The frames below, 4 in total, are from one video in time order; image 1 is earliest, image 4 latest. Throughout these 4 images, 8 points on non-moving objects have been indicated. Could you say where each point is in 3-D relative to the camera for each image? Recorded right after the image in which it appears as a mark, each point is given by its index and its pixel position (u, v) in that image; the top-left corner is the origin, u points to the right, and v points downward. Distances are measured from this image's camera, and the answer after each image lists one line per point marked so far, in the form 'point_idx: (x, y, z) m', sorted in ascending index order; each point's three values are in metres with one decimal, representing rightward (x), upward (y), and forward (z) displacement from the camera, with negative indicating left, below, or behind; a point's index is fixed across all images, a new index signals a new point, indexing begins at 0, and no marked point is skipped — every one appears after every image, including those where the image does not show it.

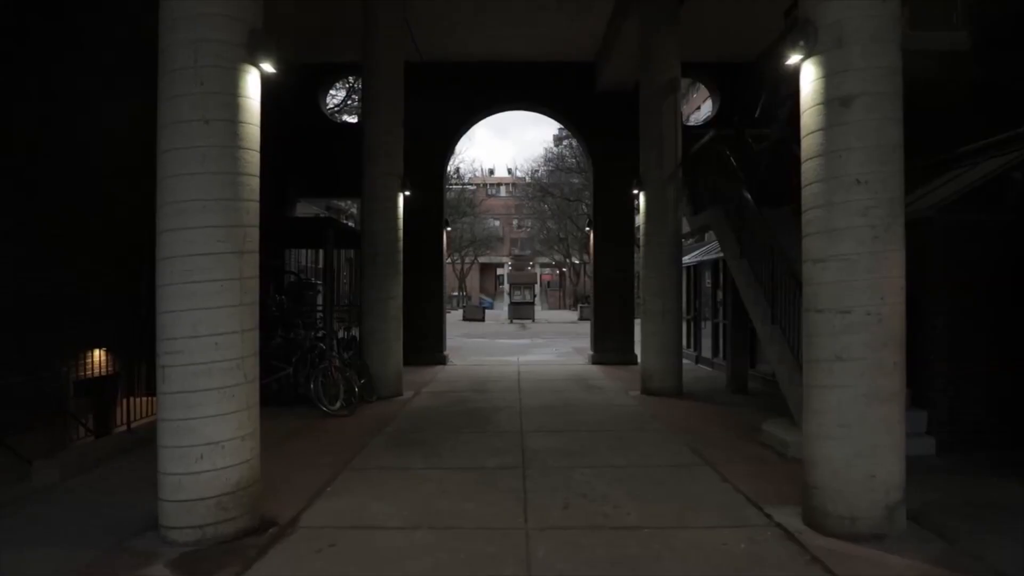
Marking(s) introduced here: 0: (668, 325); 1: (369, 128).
0: (+2.5, -0.6, +10.6) m
1: (-2.3, +2.6, +10.8) m
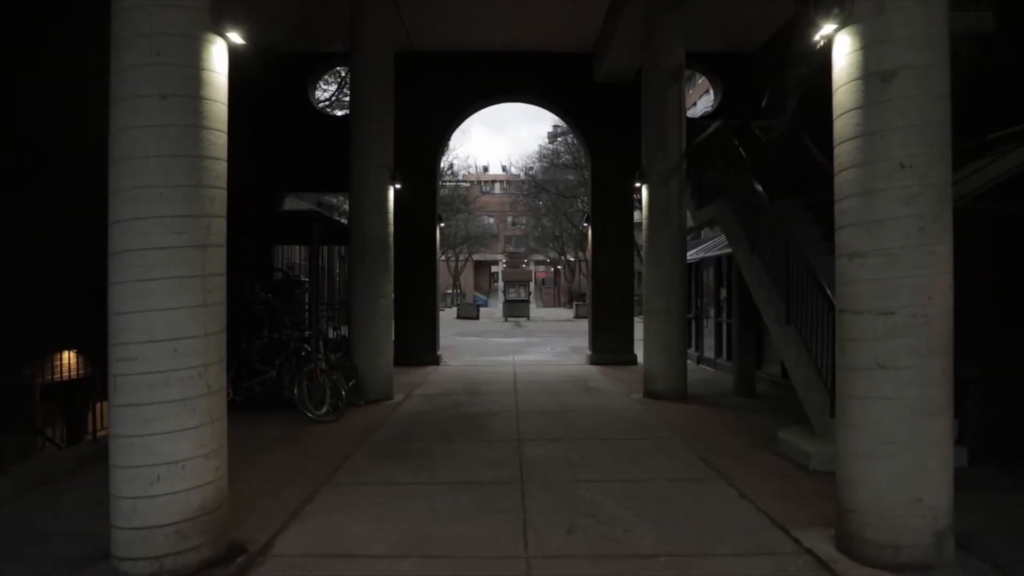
0: (+2.4, -0.5, +10.1) m
1: (-2.4, +2.6, +10.3) m
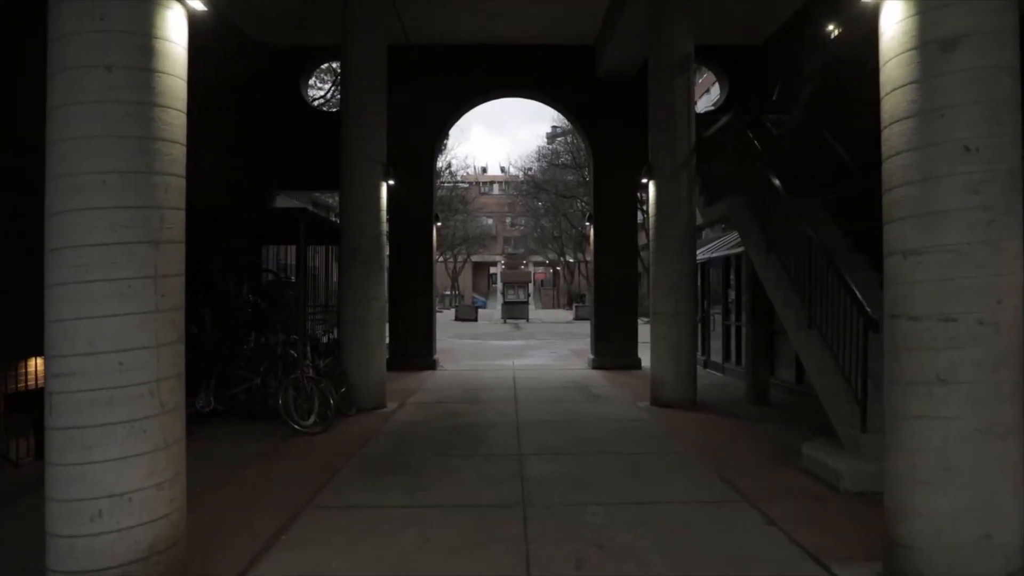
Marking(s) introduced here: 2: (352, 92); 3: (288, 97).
0: (+2.4, -0.6, +9.6) m
1: (-2.4, +2.6, +9.7) m
2: (-2.3, +2.8, +9.8) m
3: (-4.7, +4.0, +14.1) m
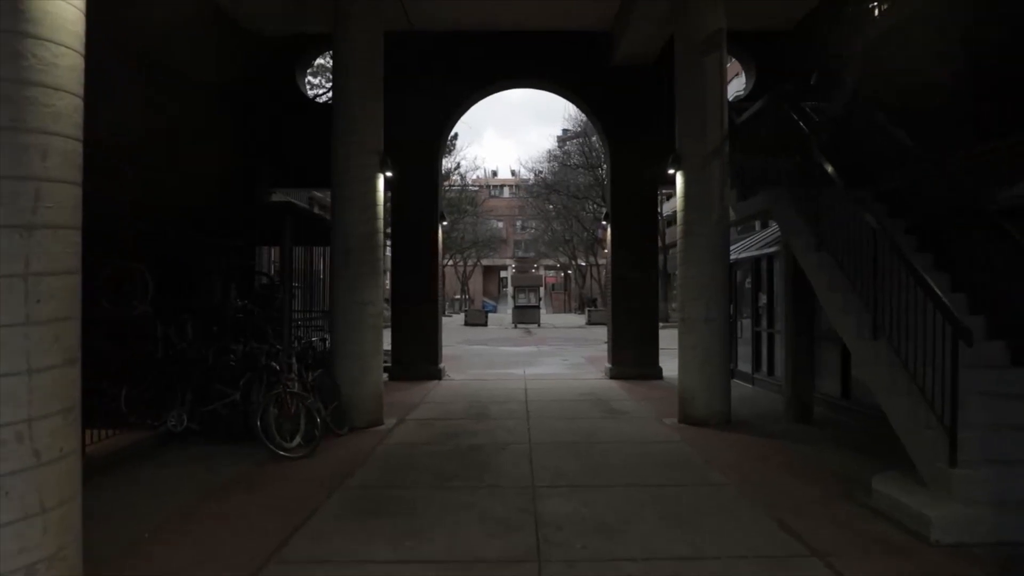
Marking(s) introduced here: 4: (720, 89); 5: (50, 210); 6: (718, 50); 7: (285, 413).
0: (+2.5, -0.6, +8.5) m
1: (-2.2, +2.5, +8.8) m
2: (-2.2, +2.8, +8.8) m
3: (-4.5, +3.9, +13.2) m
4: (+2.7, +2.6, +8.6) m
5: (-1.8, +0.3, +2.6) m
6: (+2.6, +3.1, +8.6) m
7: (-2.5, -1.3, +7.3) m
